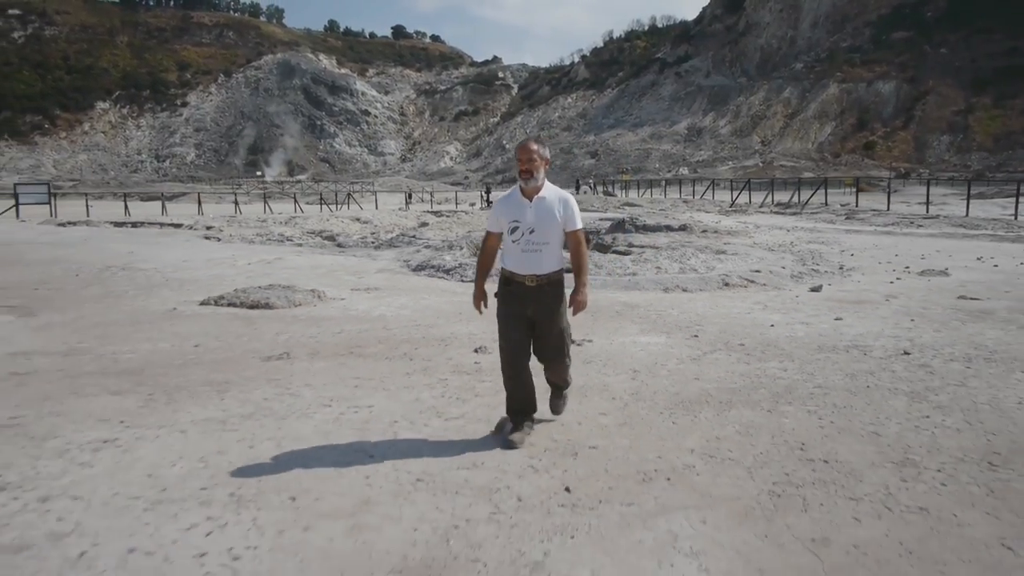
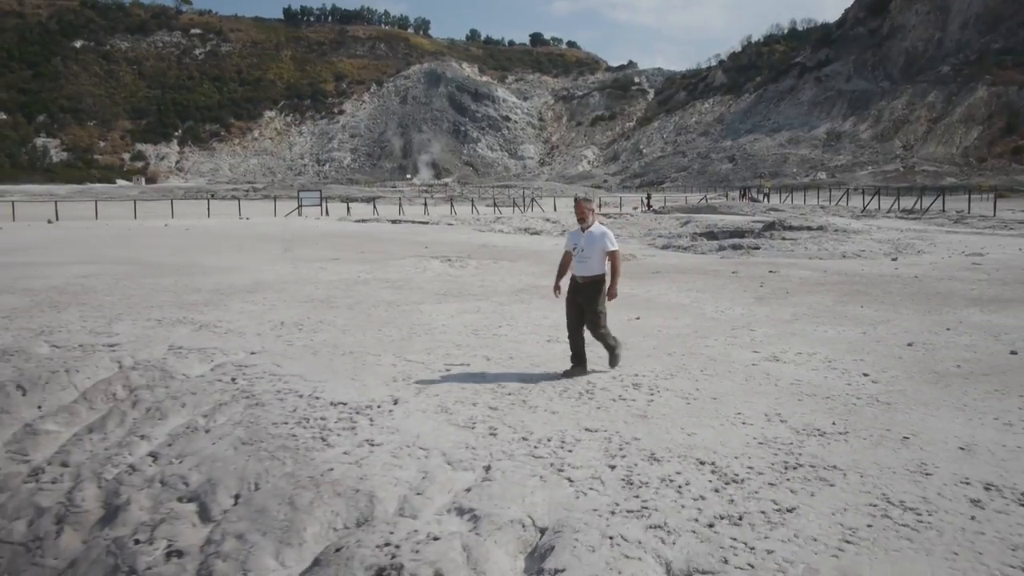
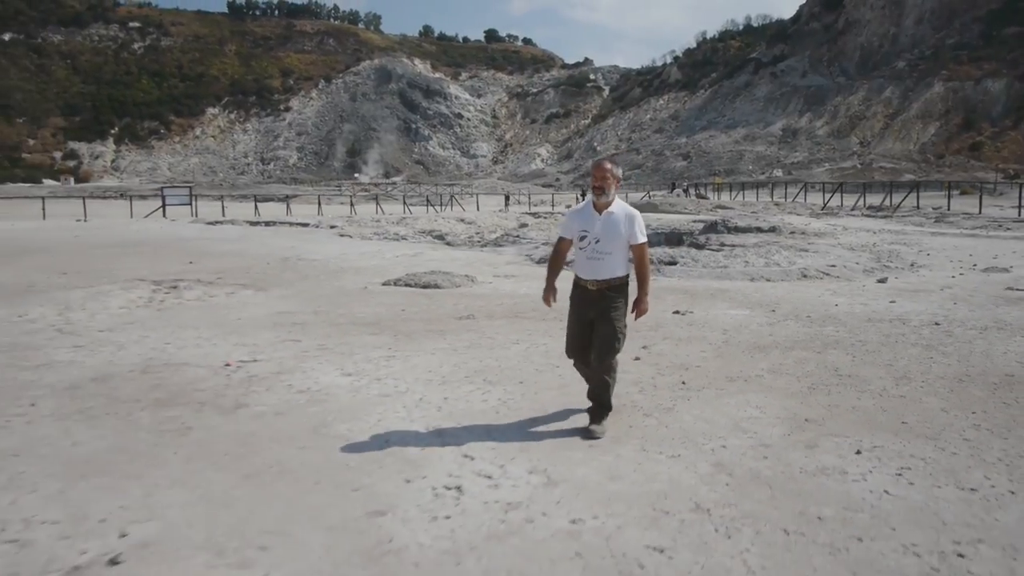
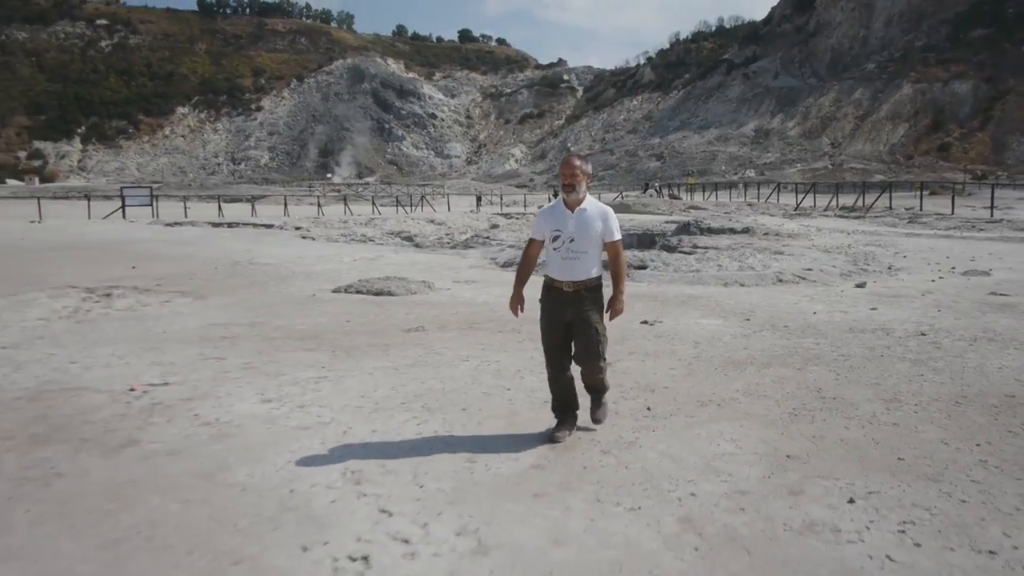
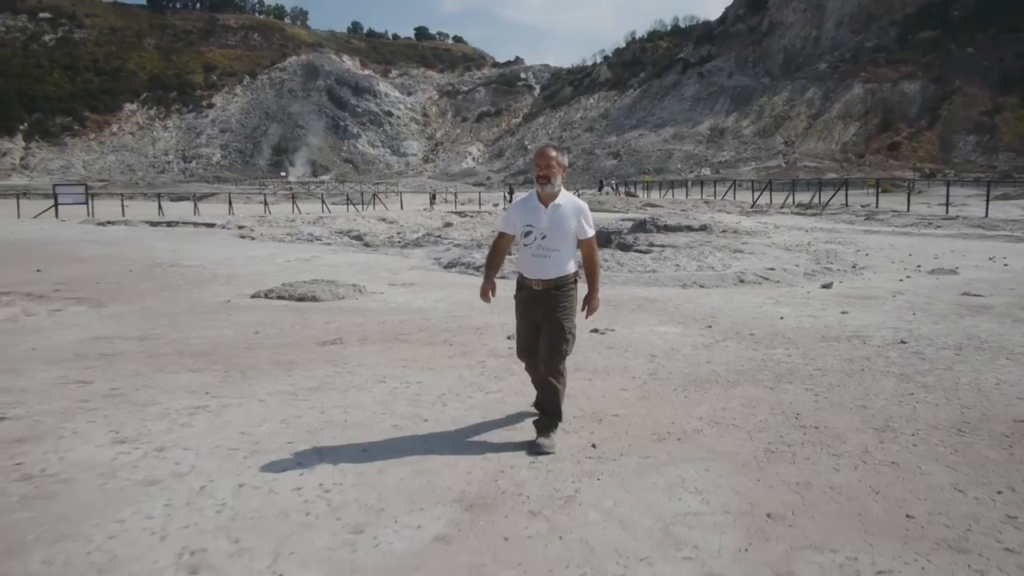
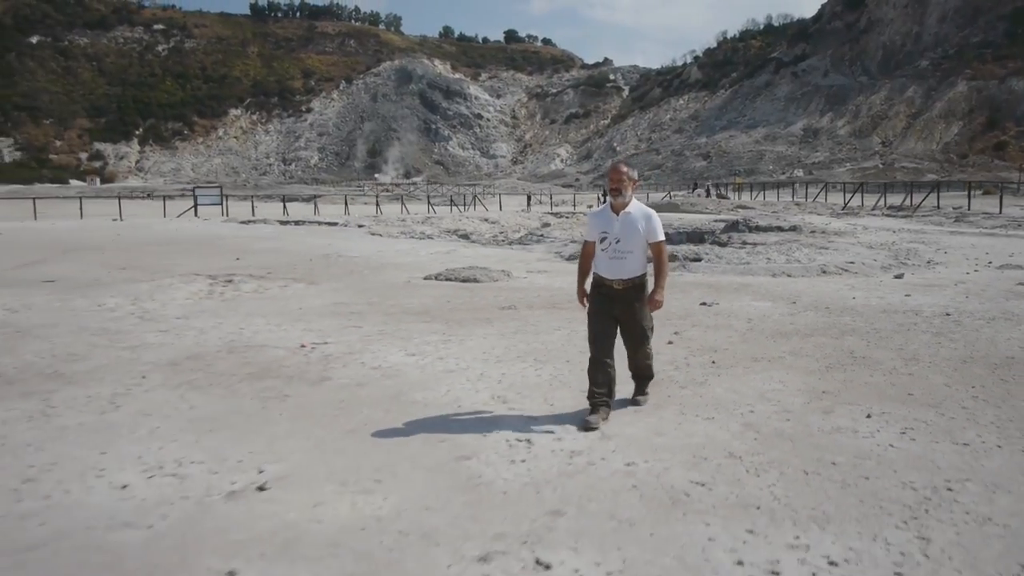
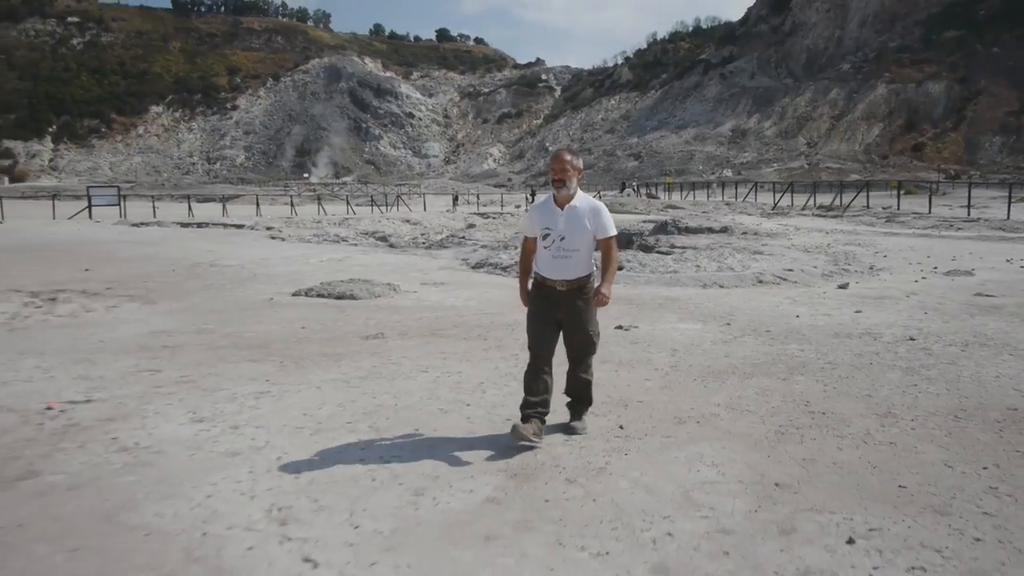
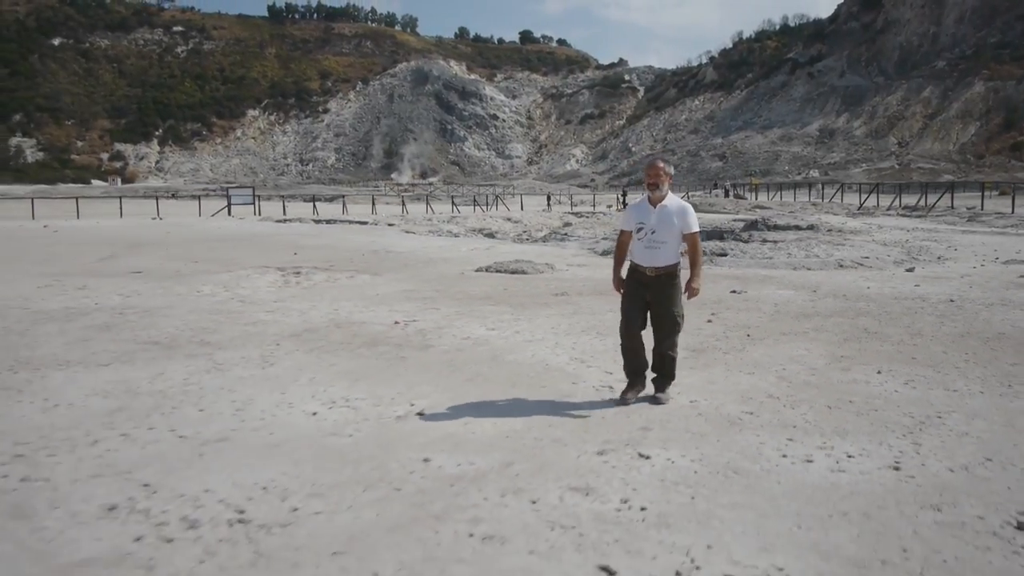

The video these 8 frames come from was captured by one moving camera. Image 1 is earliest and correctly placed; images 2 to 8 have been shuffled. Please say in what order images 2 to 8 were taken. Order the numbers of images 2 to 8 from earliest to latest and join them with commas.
5, 7, 4, 3, 6, 8, 2
